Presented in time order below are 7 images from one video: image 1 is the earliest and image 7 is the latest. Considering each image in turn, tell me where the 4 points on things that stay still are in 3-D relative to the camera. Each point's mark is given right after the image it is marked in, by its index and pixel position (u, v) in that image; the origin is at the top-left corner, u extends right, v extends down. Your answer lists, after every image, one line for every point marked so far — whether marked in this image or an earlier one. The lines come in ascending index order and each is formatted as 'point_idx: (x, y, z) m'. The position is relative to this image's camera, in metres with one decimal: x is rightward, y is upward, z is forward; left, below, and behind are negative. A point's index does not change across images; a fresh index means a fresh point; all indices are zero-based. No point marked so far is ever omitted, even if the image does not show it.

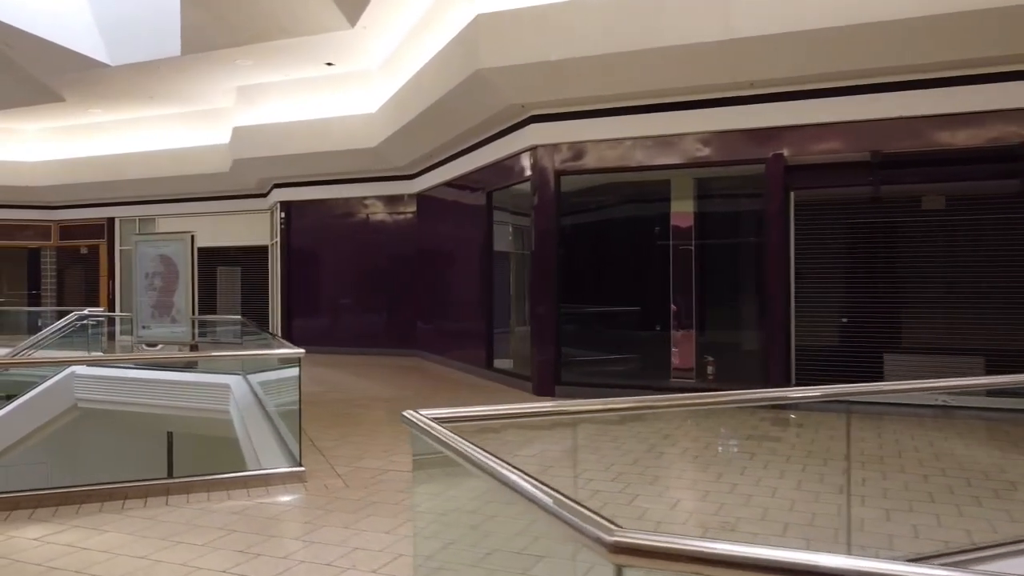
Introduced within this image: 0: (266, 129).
0: (-3.5, +2.3, +13.6) m
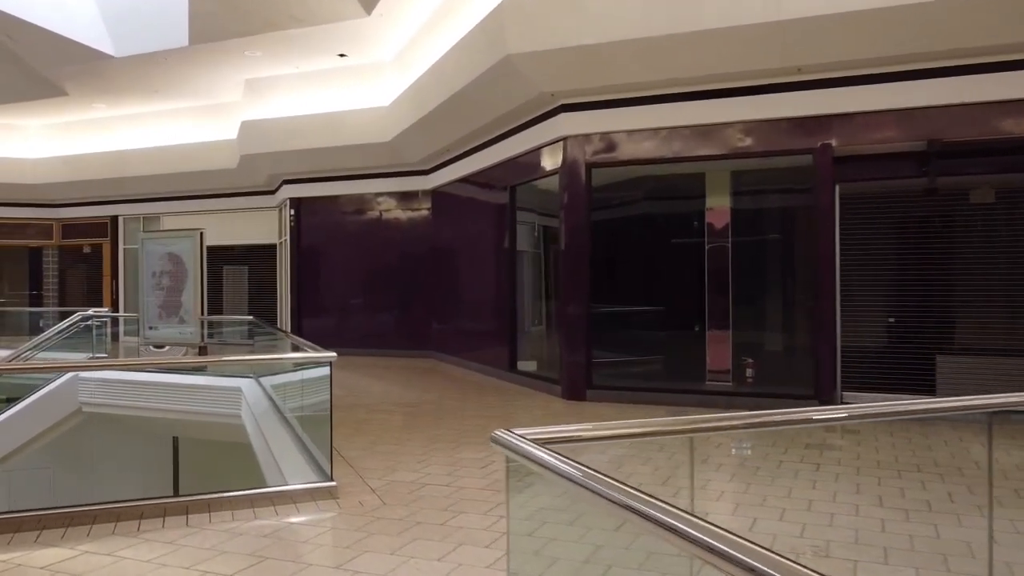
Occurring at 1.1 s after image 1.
0: (-3.3, +2.3, +13.2) m
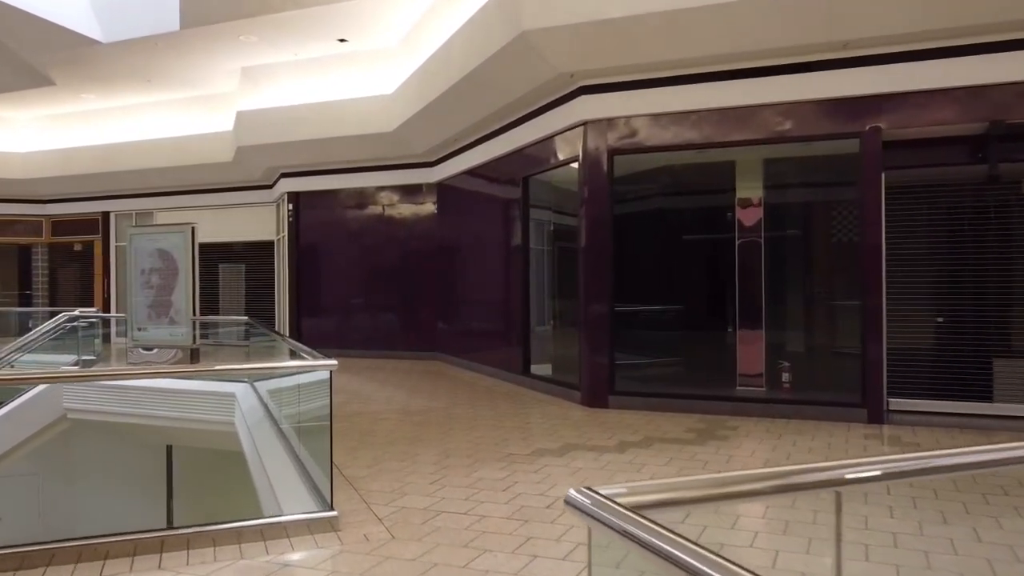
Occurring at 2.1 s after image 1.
0: (-3.1, +2.3, +12.5) m
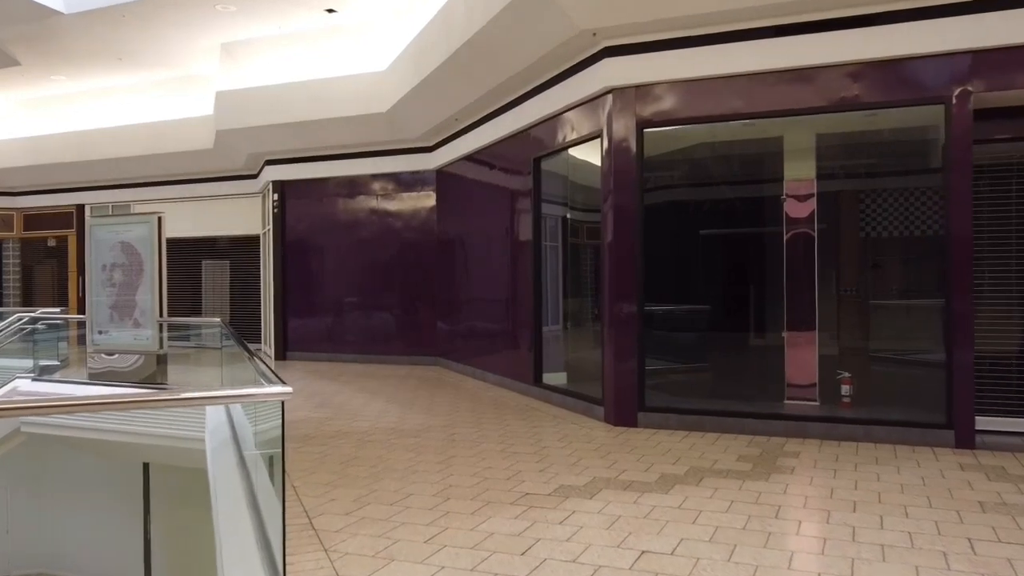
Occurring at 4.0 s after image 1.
0: (-3.1, +2.3, +11.4) m
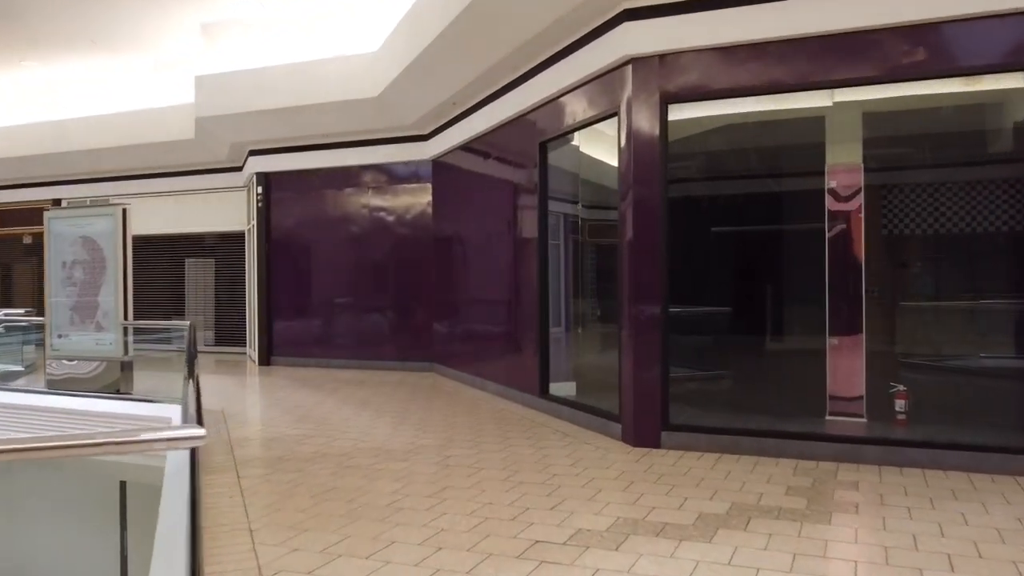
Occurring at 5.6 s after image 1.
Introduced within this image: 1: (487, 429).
0: (-3.0, +2.3, +10.5) m
1: (-0.2, -1.0, +6.4) m
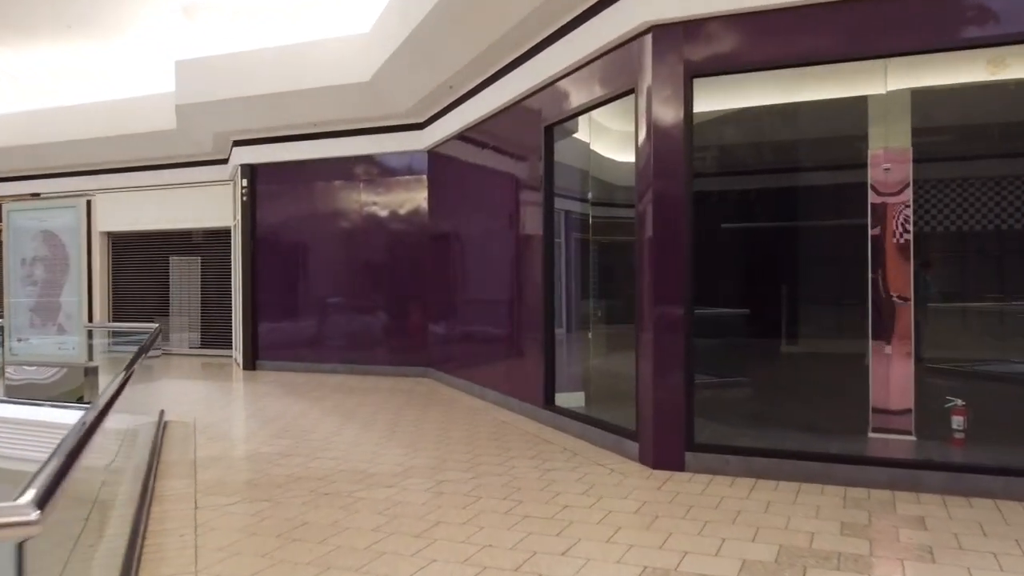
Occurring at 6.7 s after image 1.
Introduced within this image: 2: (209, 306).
0: (-3.0, +2.3, +9.8) m
1: (-0.2, -1.0, +5.7) m
2: (-4.2, -0.3, +13.0) m
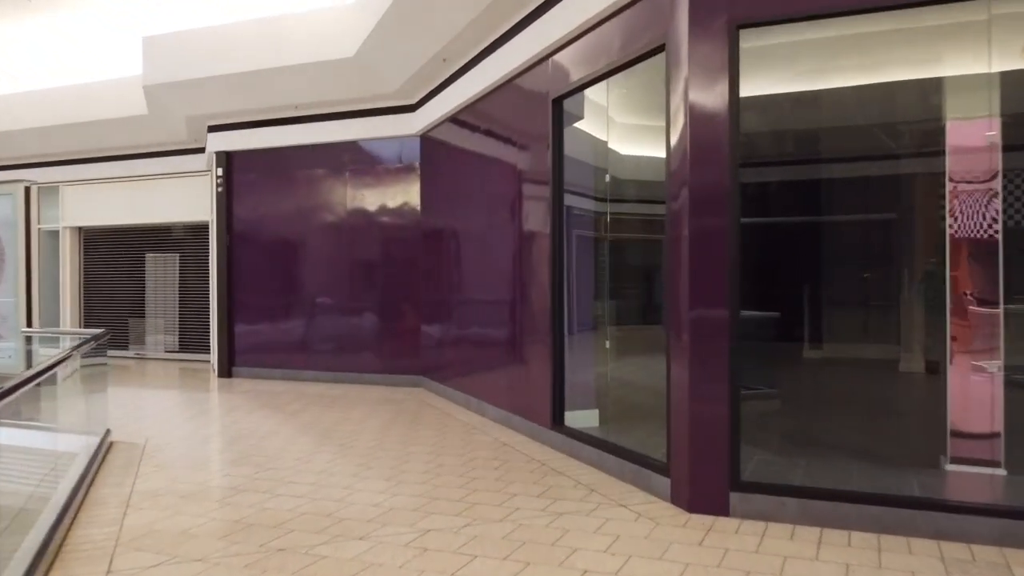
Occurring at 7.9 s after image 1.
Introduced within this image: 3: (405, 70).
0: (-3.0, +2.3, +8.9) m
1: (-0.1, -1.0, +4.8) m
2: (-4.2, -0.2, +12.1) m
3: (-0.9, +1.8, +8.1) m
